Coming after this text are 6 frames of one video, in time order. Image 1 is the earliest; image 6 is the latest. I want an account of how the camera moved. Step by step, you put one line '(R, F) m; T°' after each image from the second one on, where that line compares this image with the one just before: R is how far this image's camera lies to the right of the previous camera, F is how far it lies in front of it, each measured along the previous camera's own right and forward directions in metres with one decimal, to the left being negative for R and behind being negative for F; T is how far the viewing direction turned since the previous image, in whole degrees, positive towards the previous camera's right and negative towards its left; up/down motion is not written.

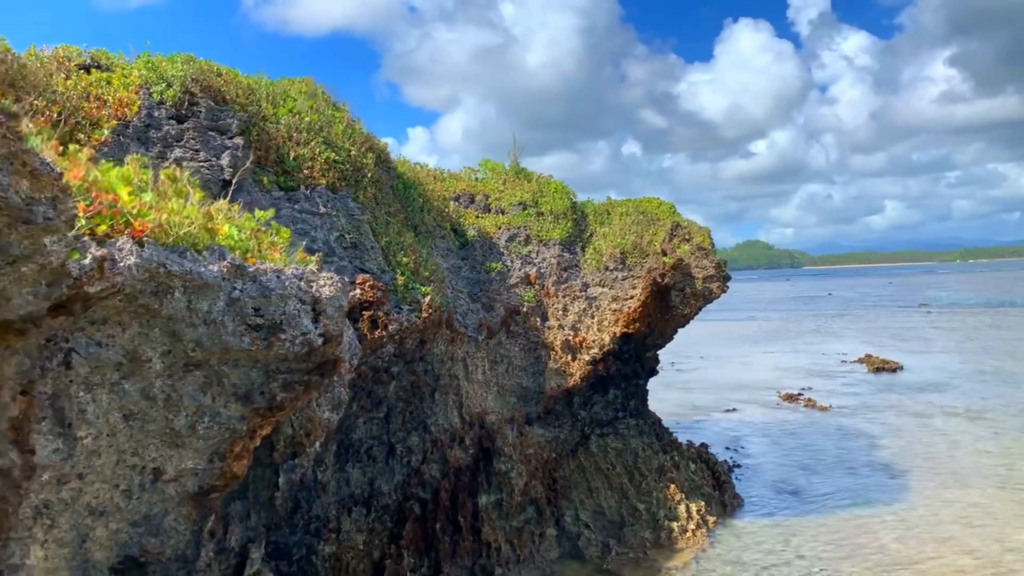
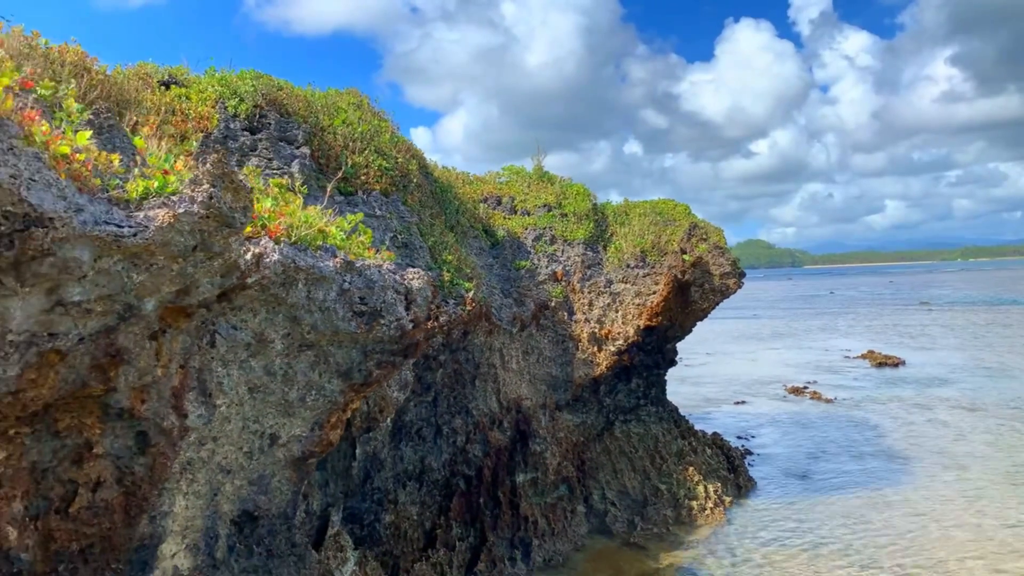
(-0.6, -1.0) m; 0°
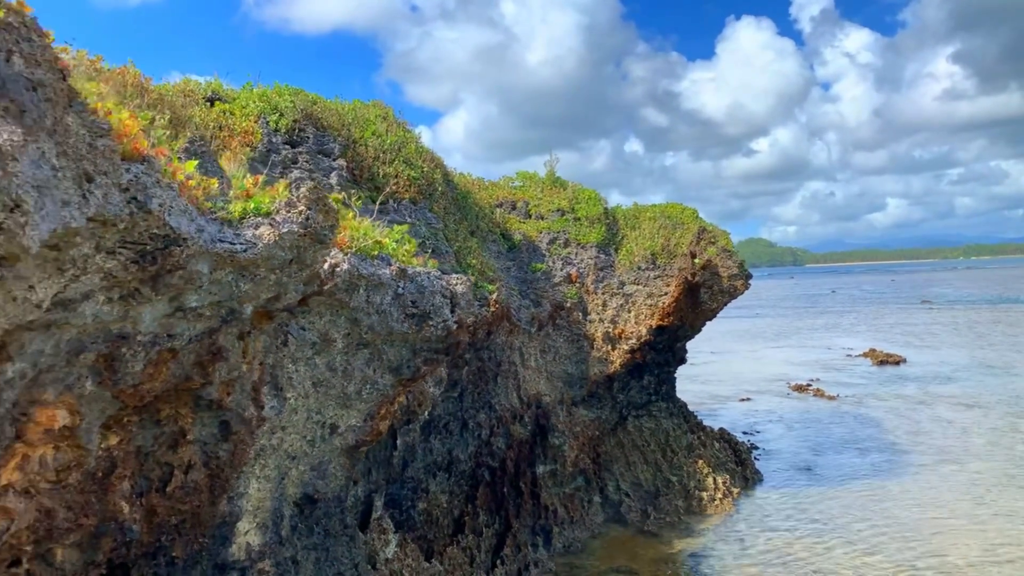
(-0.3, -0.8) m; 0°
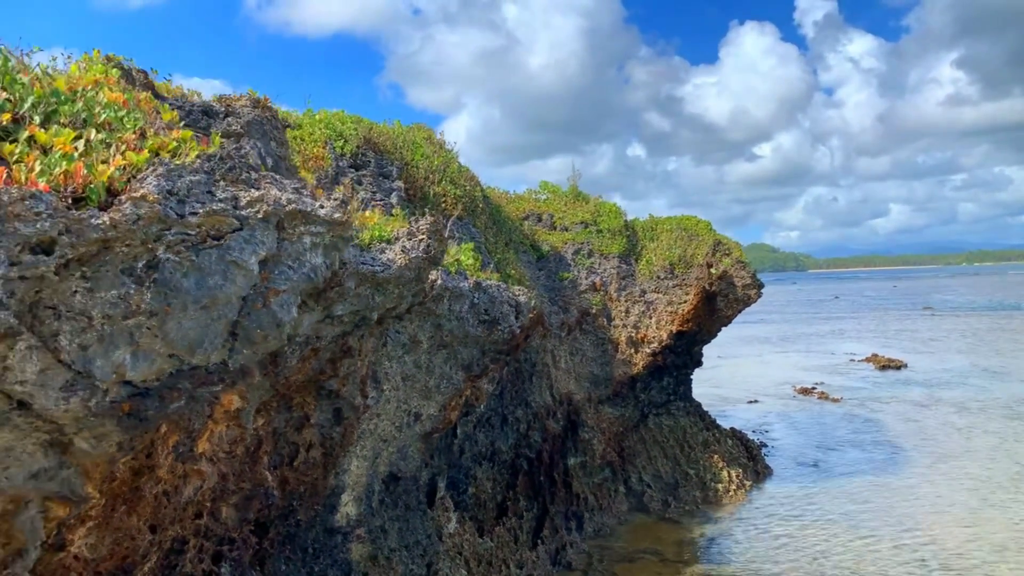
(-0.7, -1.4) m; 0°
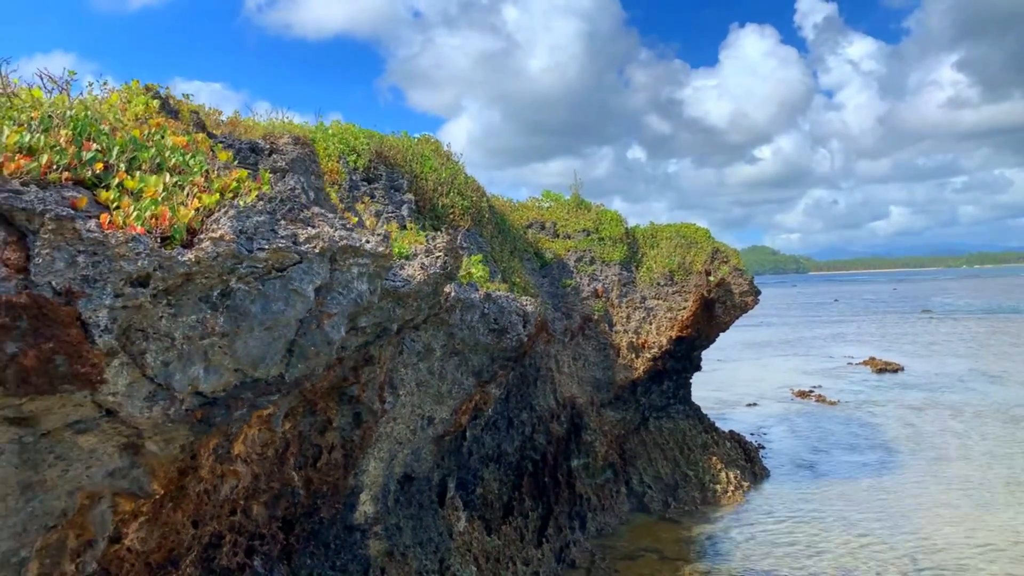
(-0.1, -0.5) m; 0°
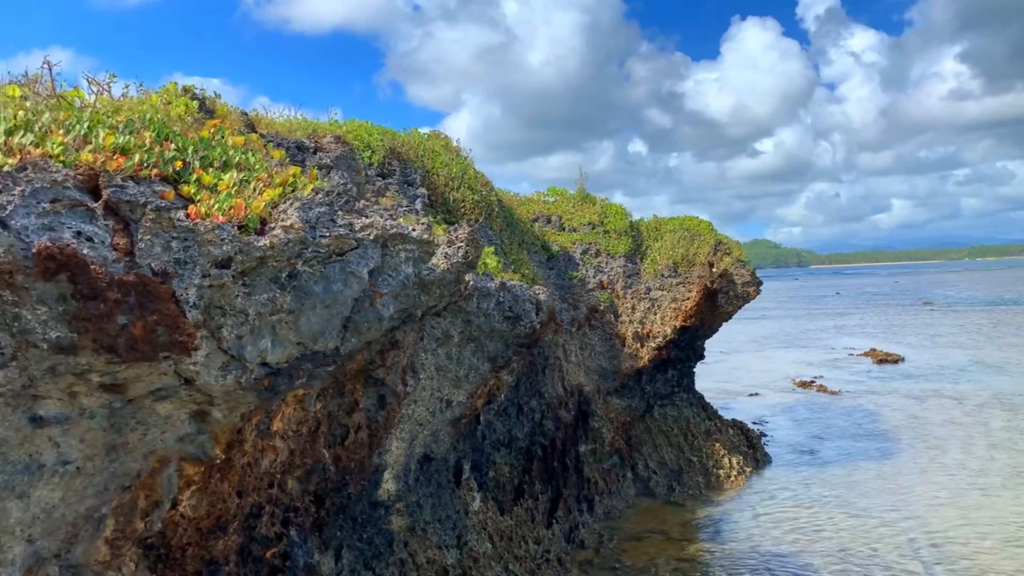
(-0.2, -0.5) m; 0°
